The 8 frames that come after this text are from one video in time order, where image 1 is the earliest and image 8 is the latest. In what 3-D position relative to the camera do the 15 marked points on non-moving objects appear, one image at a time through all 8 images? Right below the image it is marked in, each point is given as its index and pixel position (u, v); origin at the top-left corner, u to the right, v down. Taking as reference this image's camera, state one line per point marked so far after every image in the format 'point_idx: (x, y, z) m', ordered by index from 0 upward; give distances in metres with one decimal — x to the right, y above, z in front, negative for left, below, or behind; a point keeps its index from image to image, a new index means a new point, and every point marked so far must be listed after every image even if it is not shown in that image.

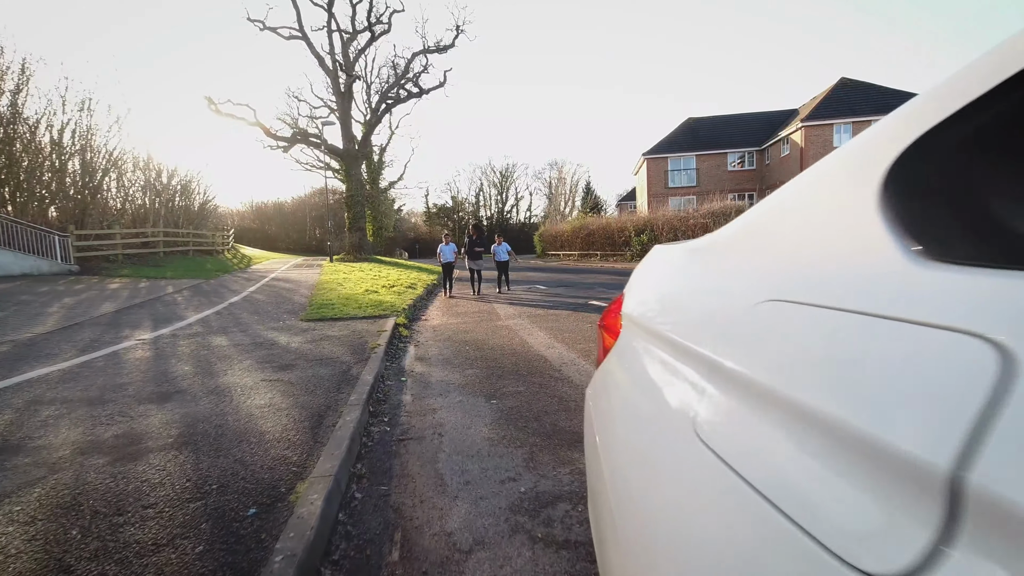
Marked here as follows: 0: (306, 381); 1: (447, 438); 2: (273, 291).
0: (-2.5, -1.2, +5.5) m
1: (-0.6, -1.4, +4.2) m
2: (-8.7, -0.1, +16.3) m
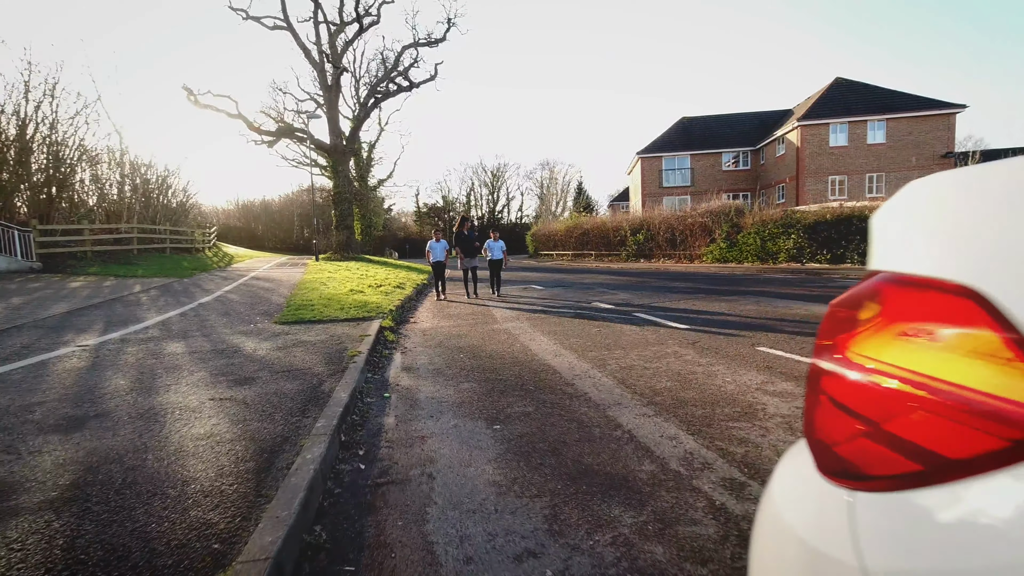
0: (-2.5, -1.1, +4.5) m
1: (-0.5, -1.4, +3.2) m
2: (-8.9, -0.1, +15.2) m
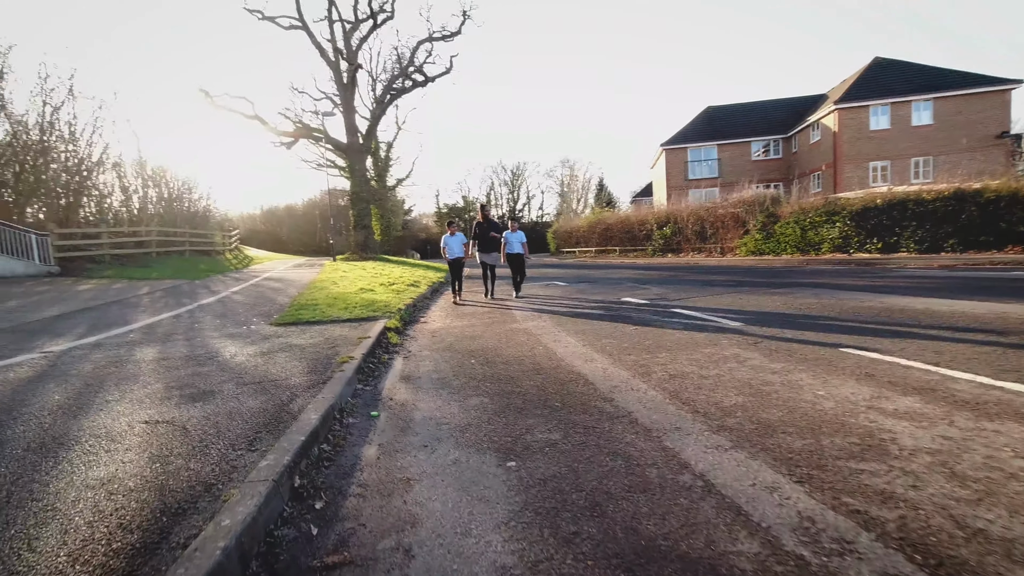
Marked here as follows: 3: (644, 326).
0: (-2.3, -1.1, +3.5) m
1: (-0.4, -1.3, +2.1) m
2: (-8.2, -0.1, +14.4) m
3: (+1.9, -0.6, +6.7) m
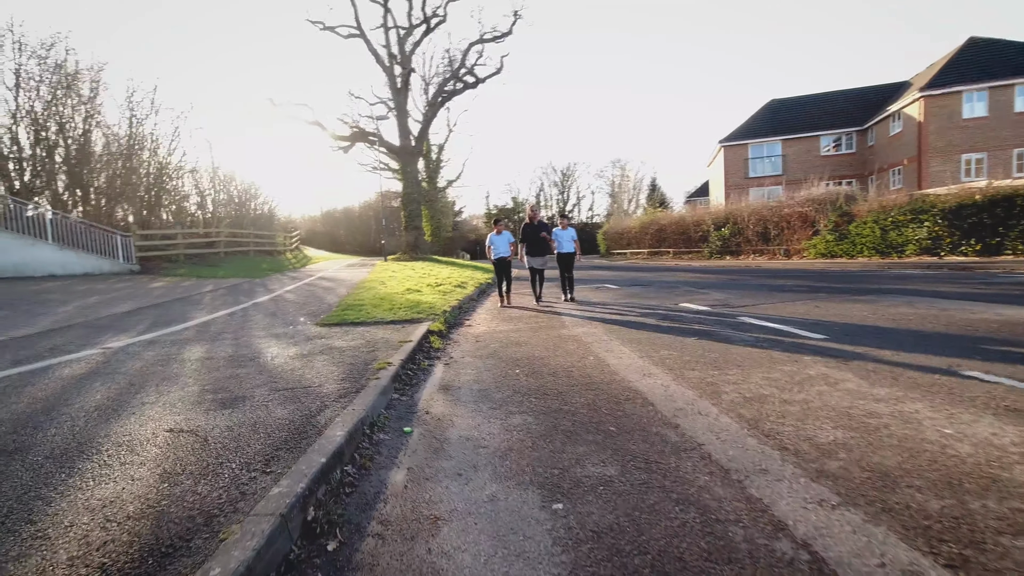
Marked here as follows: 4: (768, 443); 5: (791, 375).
0: (-2.0, -1.1, +3.2) m
1: (-0.3, -1.3, +1.6) m
2: (-6.7, -0.1, +14.8) m
3: (+2.6, -0.7, +6.0) m
4: (+1.7, -1.1, +3.1) m
5: (+2.8, -0.9, +4.4) m
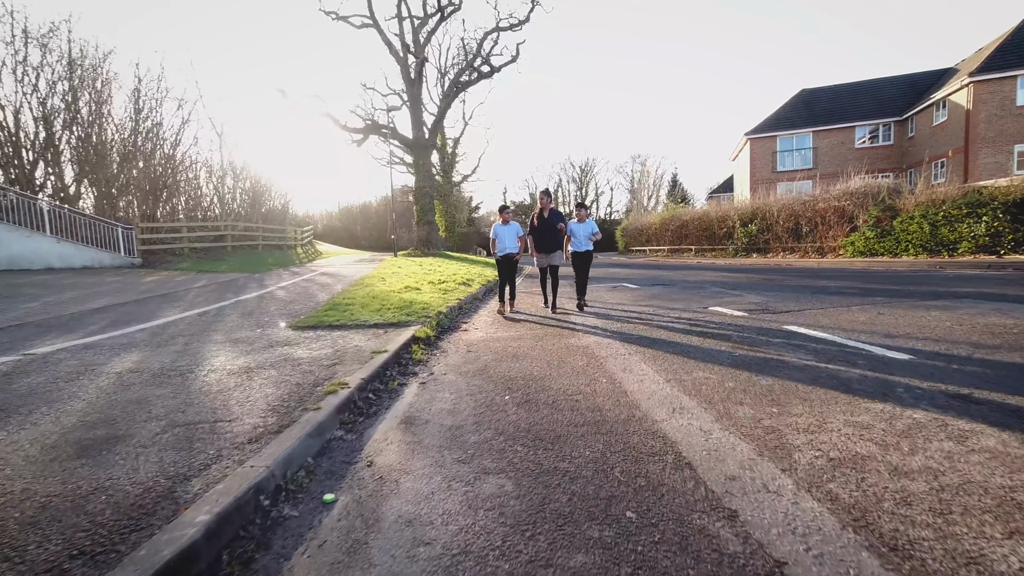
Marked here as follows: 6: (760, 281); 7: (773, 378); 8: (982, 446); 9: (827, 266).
0: (-2.2, -1.1, +2.1) m
1: (-0.5, -1.3, +0.4) m
2: (-6.4, 0.0, +13.8) m
3: (+2.5, -0.7, +4.6) m
4: (+1.5, -1.1, +1.8) m
5: (+2.6, -0.9, +3.1) m
6: (+7.3, +0.2, +13.3) m
7: (+2.4, -0.8, +4.1) m
8: (+2.8, -0.9, +2.7) m
9: (+12.6, +0.9, +18.0) m
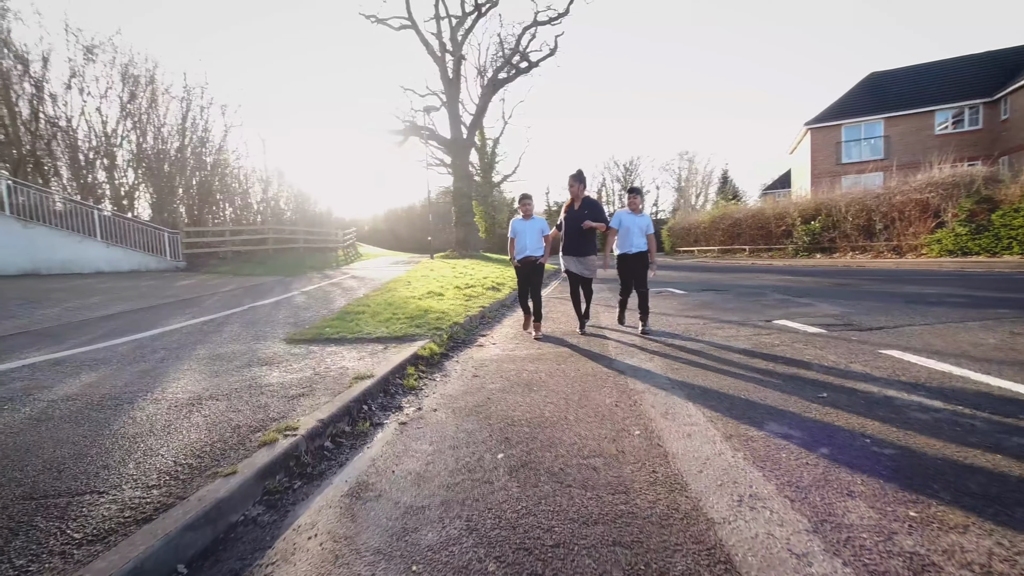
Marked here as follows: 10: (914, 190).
0: (-2.4, -1.2, +1.2) m
1: (-0.9, -1.5, -0.6) m
2: (-5.5, -0.1, +13.2) m
3: (+2.5, -0.8, +3.3) m
4: (+1.3, -1.2, +0.5) m
5: (+2.4, -1.0, +1.7) m
6: (+8.1, +0.1, +11.4) m
7: (+2.3, -0.9, +2.7) m
8: (+2.6, -1.1, +1.3) m
9: (+13.8, +0.7, +15.6) m
10: (+17.3, +4.2, +19.2) m
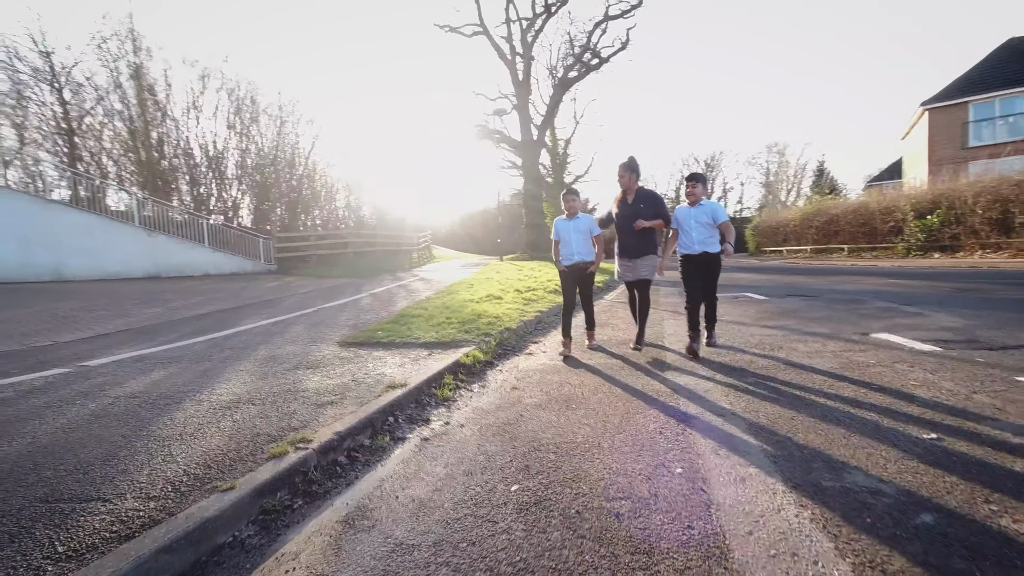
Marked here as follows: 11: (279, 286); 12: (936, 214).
0: (-2.6, -1.2, +1.2) m
1: (-1.4, -1.5, -0.8) m
2: (-3.7, -0.2, +13.6) m
3: (+2.6, -0.9, +2.5) m
4: (+0.9, -1.3, 0.0) m
5: (+2.3, -1.1, +1.0) m
6: (+9.5, 0.0, +9.6) m
7: (+2.3, -1.0, +2.0) m
8: (+2.4, -1.1, +0.5) m
9: (+15.8, +0.5, +12.8) m
10: (+19.8, +4.0, +15.8) m
11: (-8.8, +0.1, +16.9) m
12: (+19.1, +3.3, +19.9) m
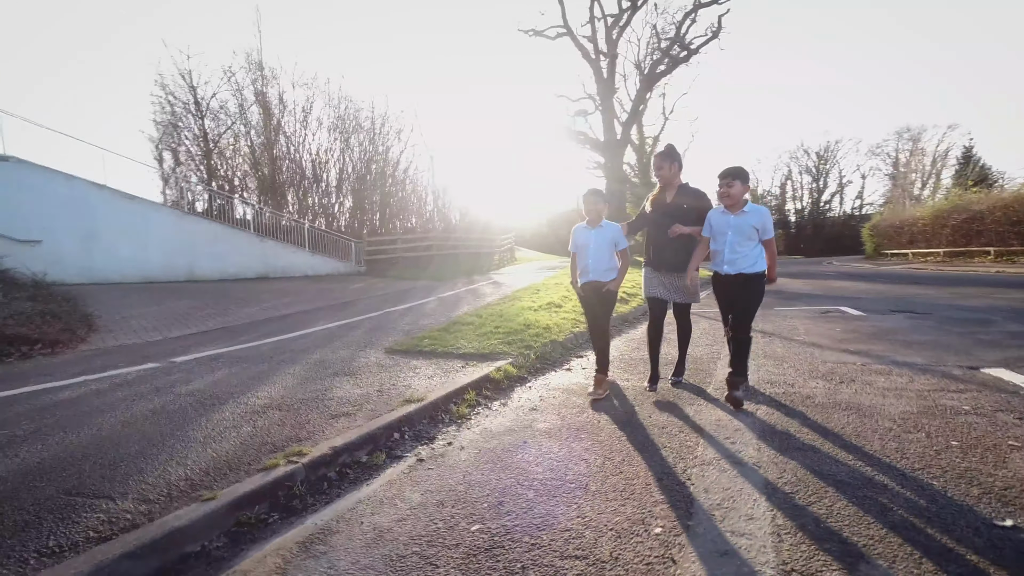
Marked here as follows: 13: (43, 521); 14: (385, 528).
0: (-3.1, -1.4, +1.6) m
1: (-2.3, -1.6, -0.6) m
2: (-1.7, -0.3, +14.0) m
3: (+2.3, -1.1, +1.9) m
4: (+0.1, -1.5, -0.3) m
5: (+1.7, -1.3, +0.4) m
6: (+10.4, -0.4, +7.5) m
7: (+1.9, -1.2, +1.4) m
8: (+1.7, -1.3, 0.0) m
9: (+17.2, +0.1, +9.4) m
10: (+21.8, +3.5, +11.6) m
11: (-6.1, 0.0, +18.2) m
12: (+21.9, +2.8, +15.7) m
13: (-2.6, -1.3, +2.5) m
14: (-0.7, -1.4, +2.7) m
